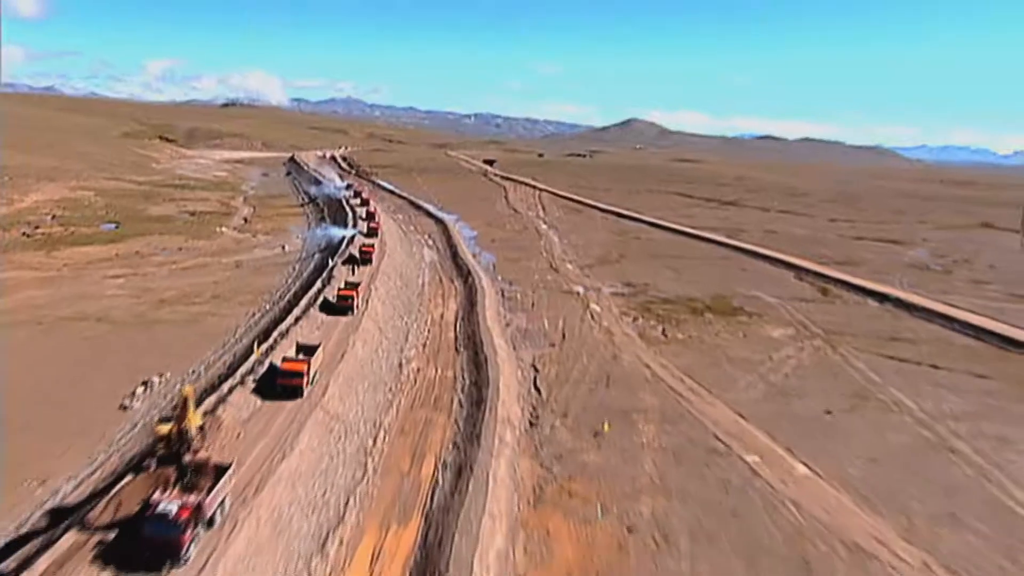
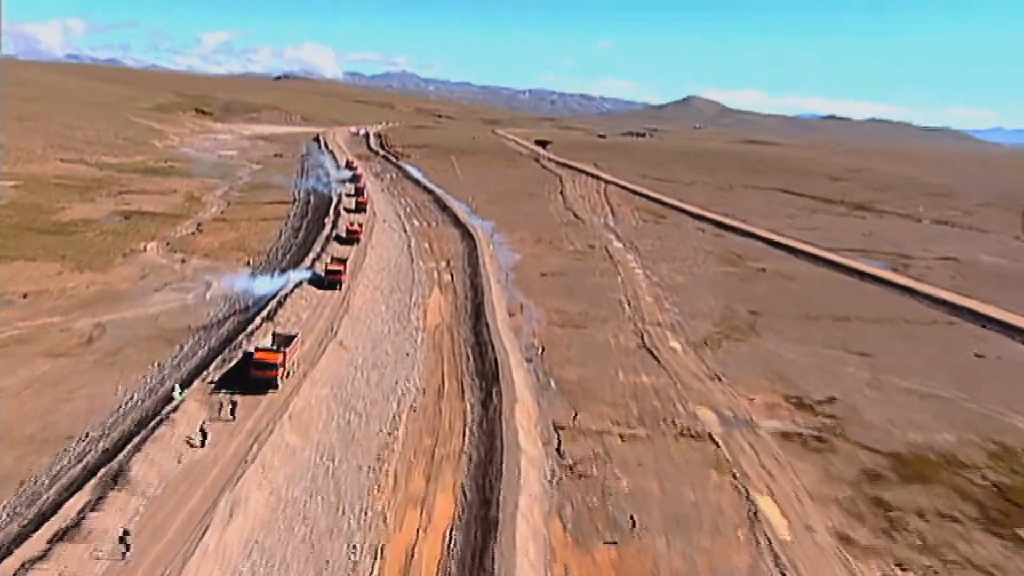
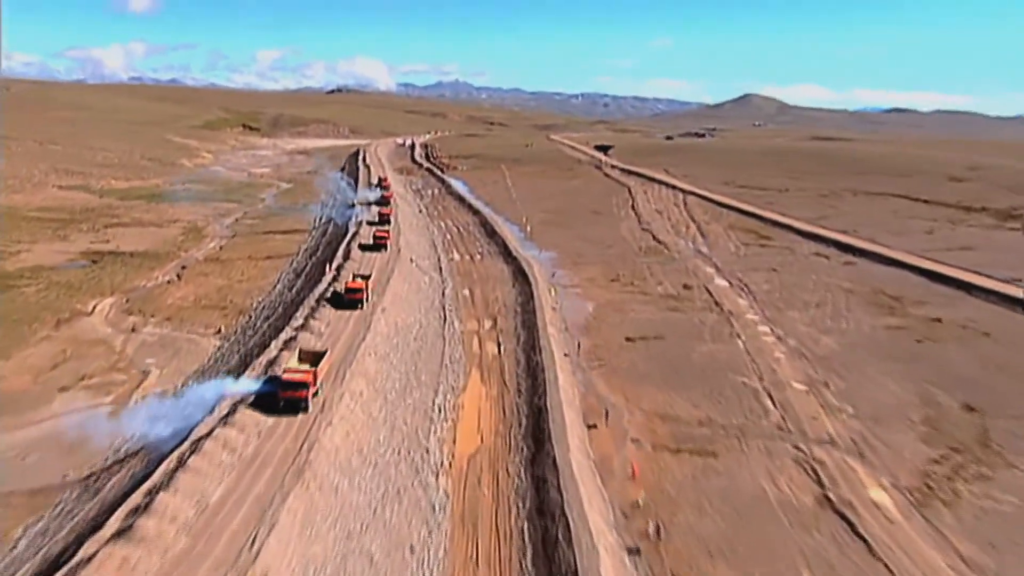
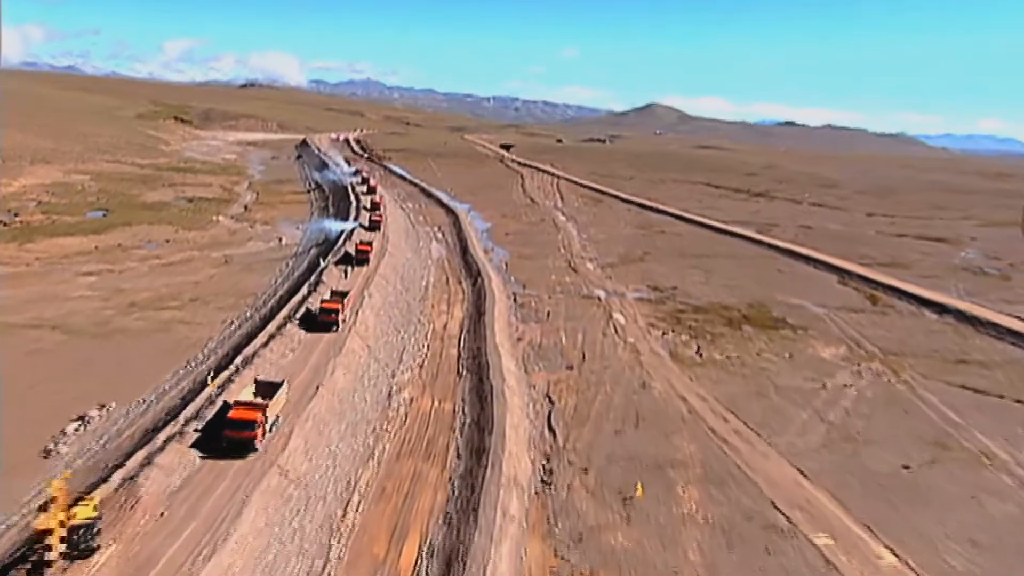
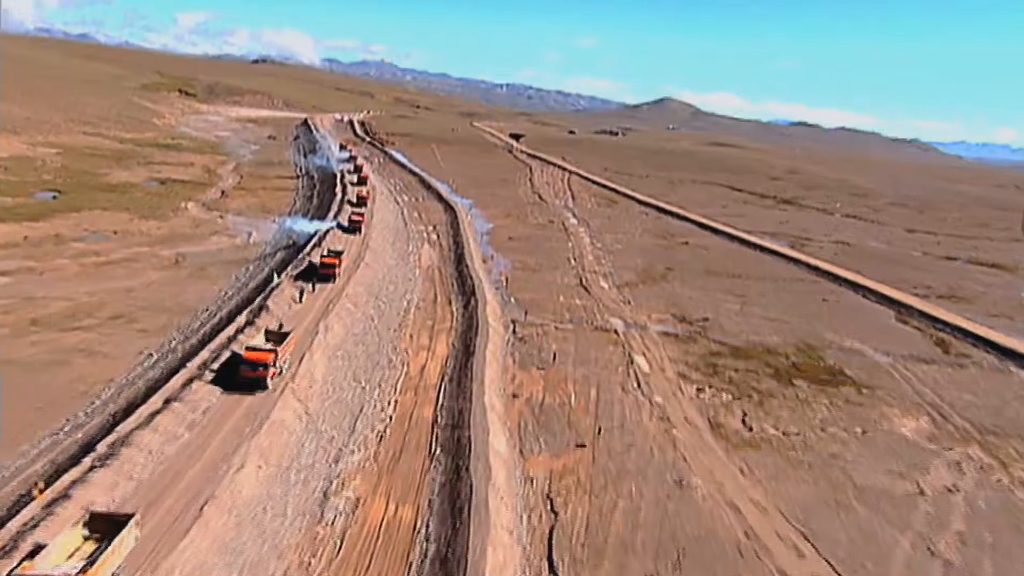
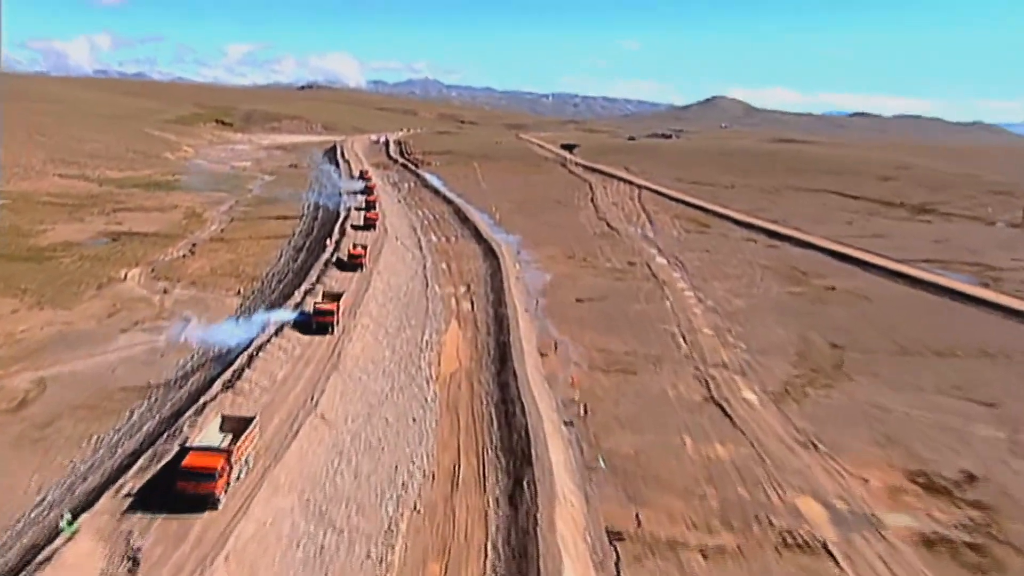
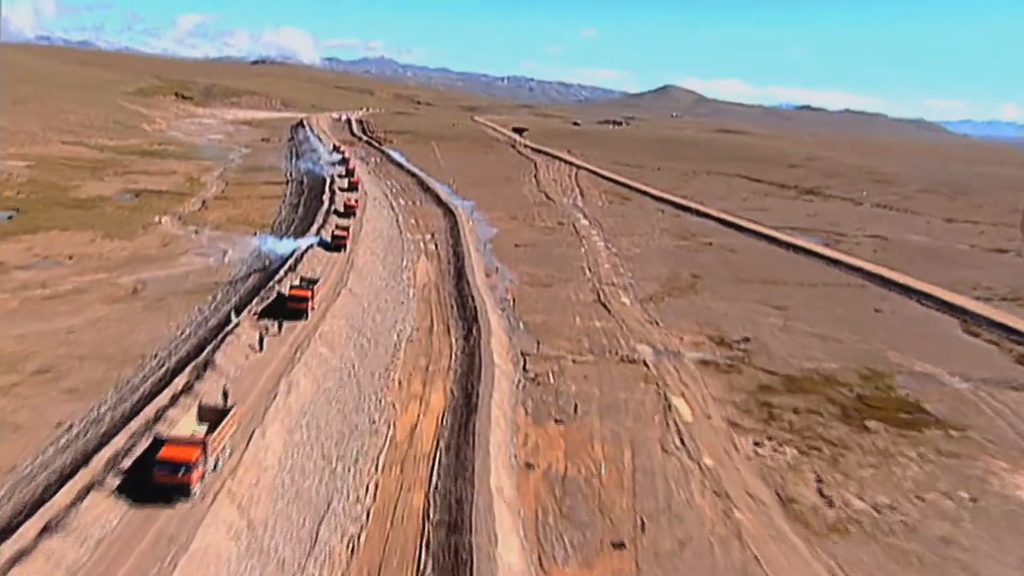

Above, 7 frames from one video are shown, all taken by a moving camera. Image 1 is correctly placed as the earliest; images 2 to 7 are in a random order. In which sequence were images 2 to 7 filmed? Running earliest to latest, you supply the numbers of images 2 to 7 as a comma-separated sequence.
4, 5, 7, 2, 6, 3
